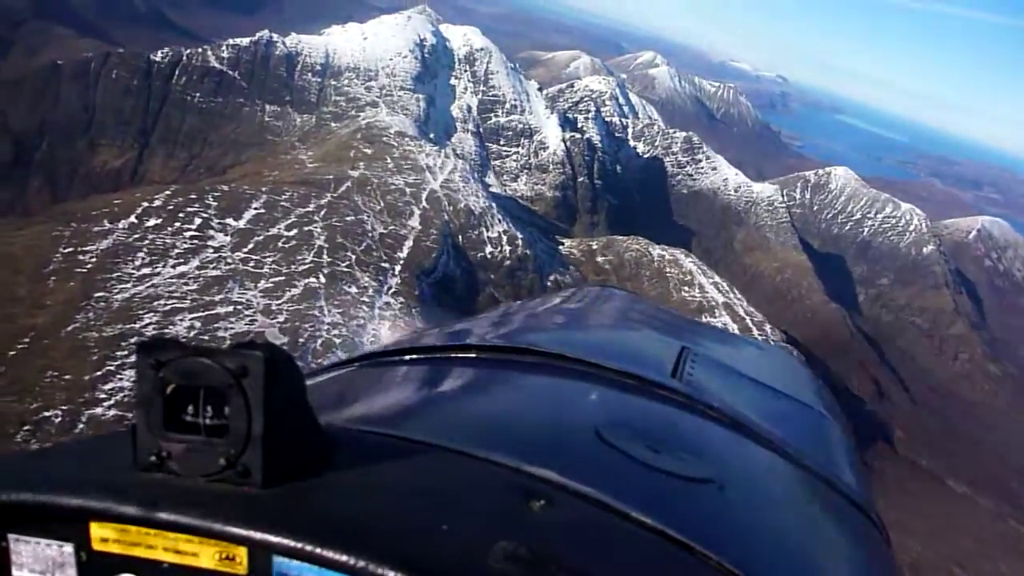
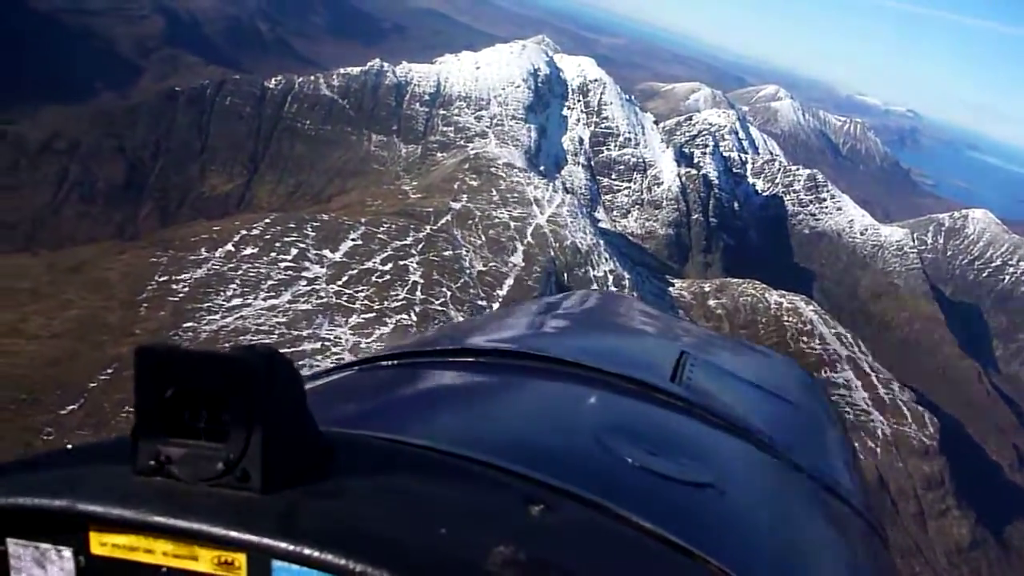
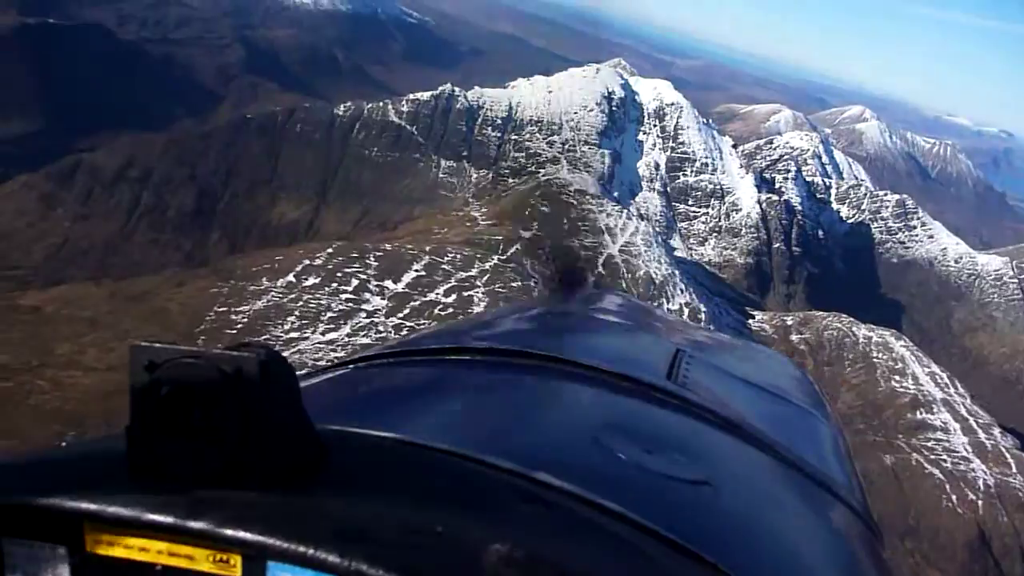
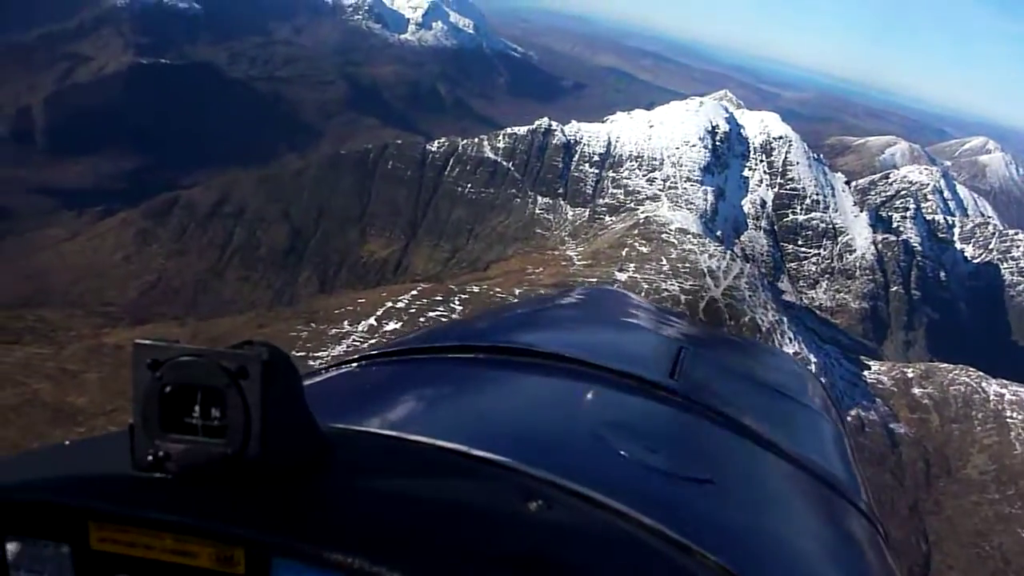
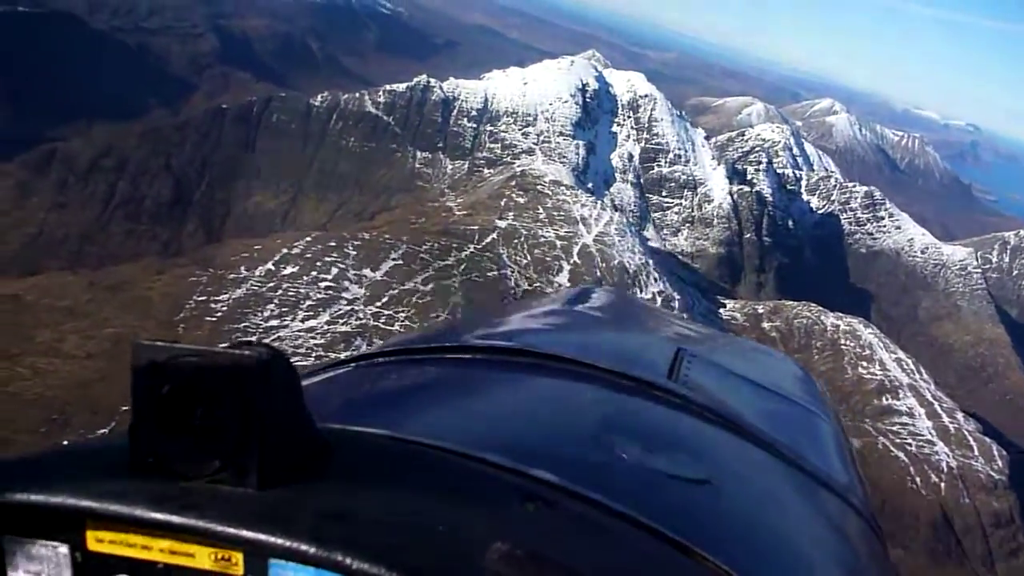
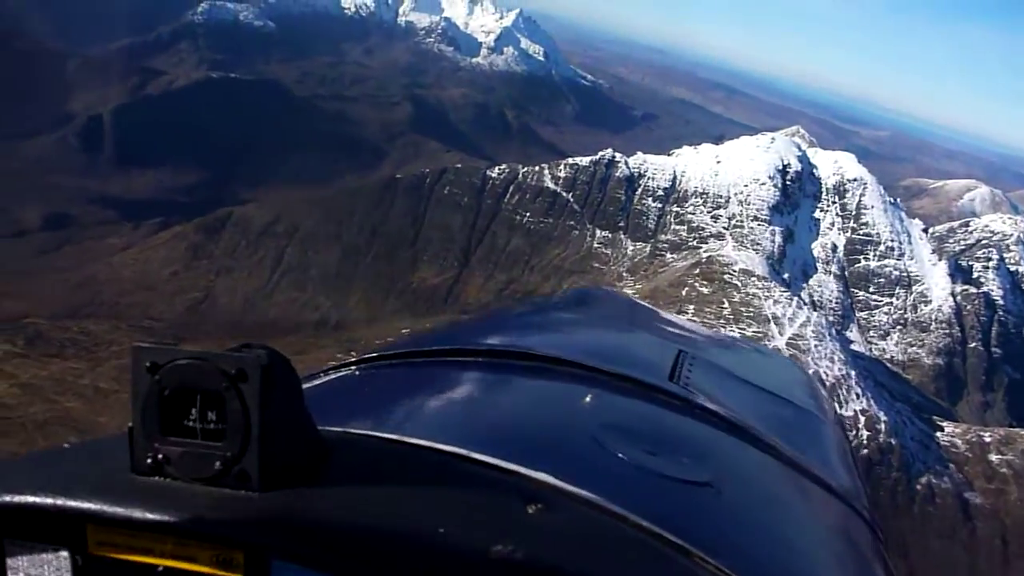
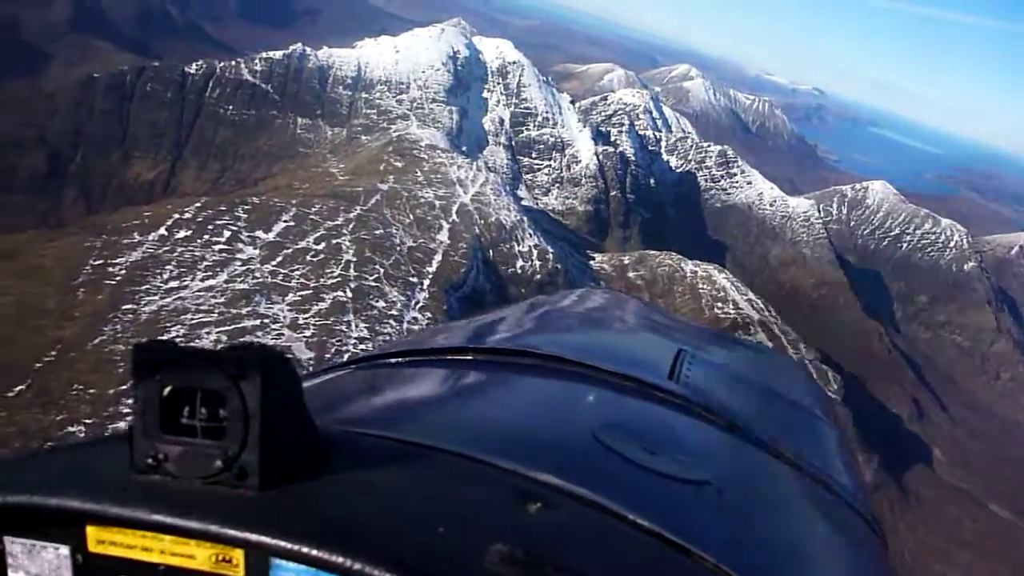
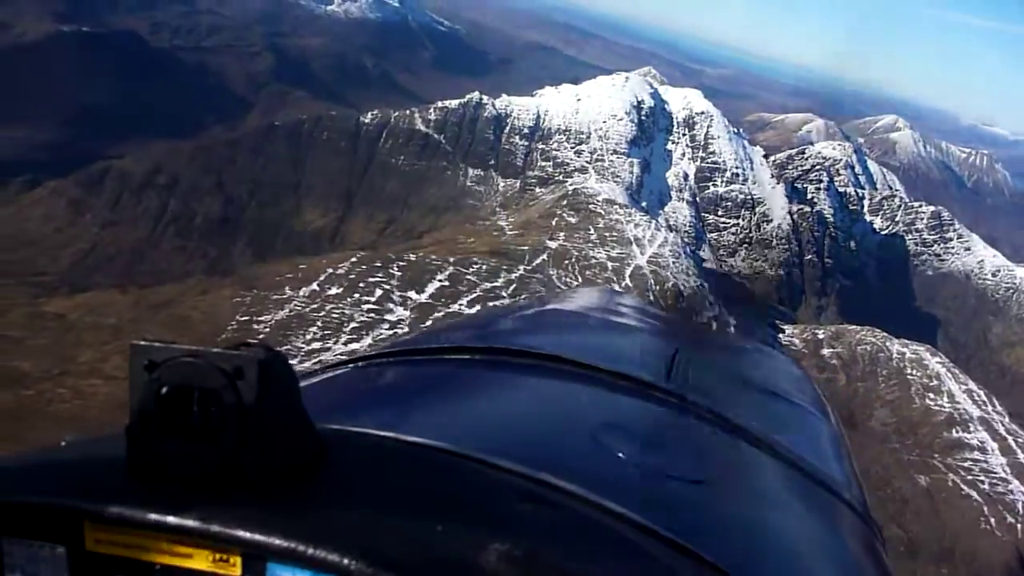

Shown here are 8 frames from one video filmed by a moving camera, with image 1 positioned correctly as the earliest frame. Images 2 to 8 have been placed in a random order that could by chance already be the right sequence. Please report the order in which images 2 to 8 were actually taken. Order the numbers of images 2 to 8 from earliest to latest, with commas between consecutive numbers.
7, 2, 5, 3, 8, 4, 6
